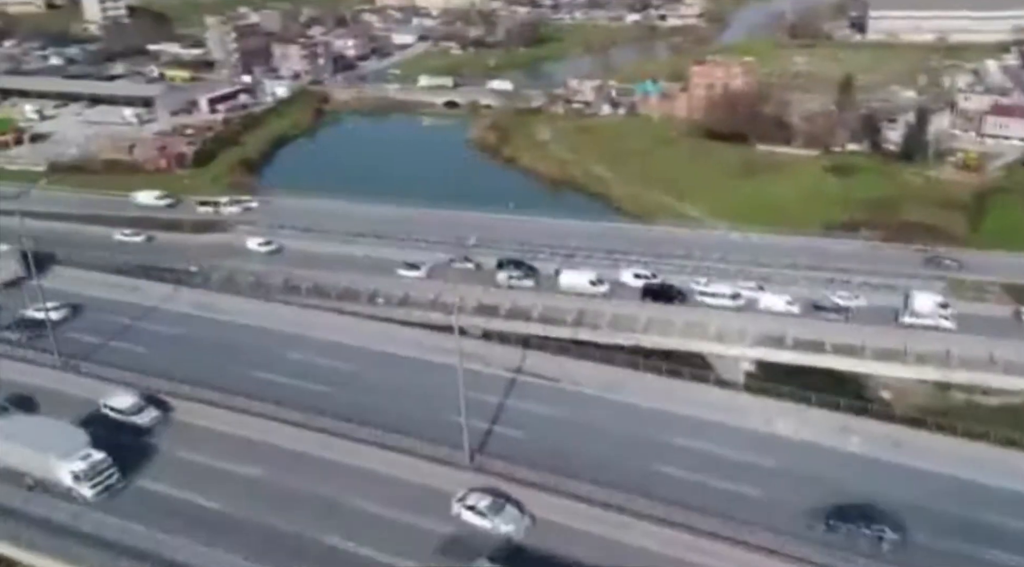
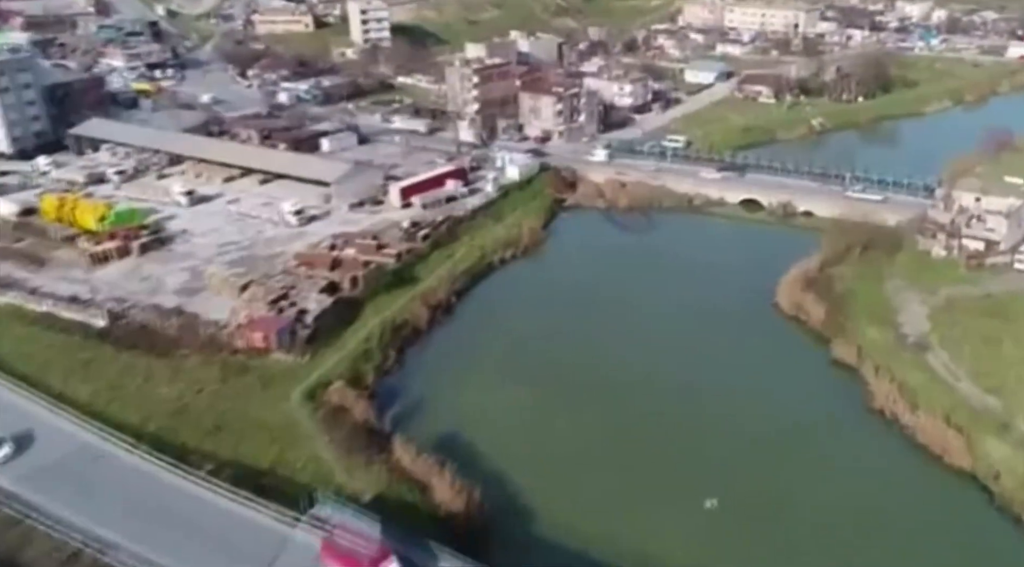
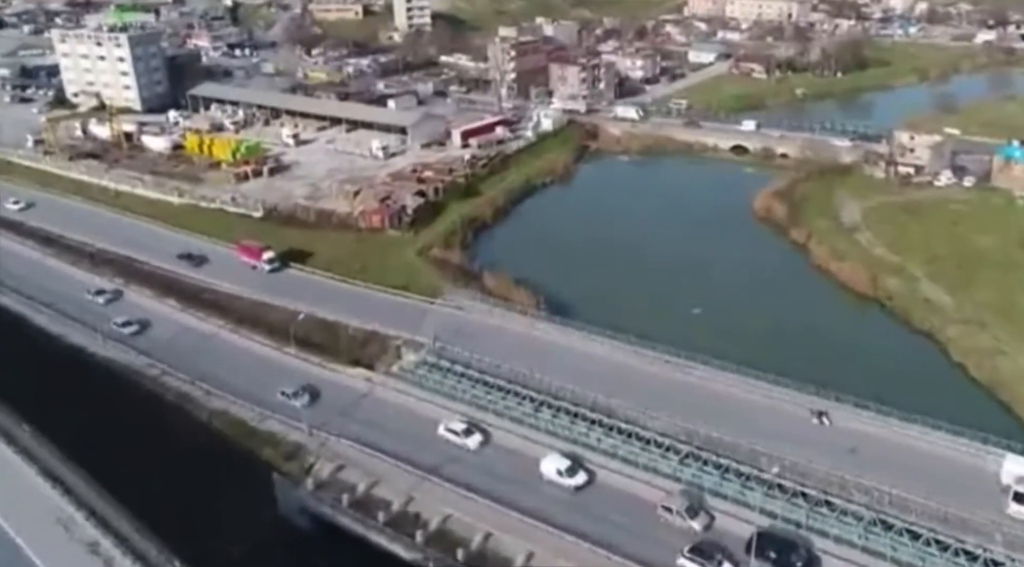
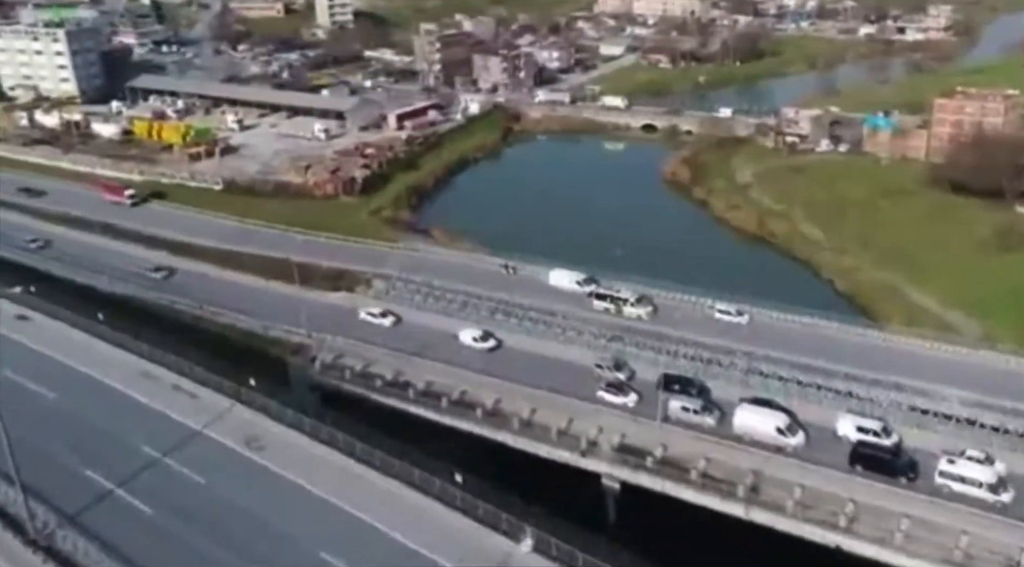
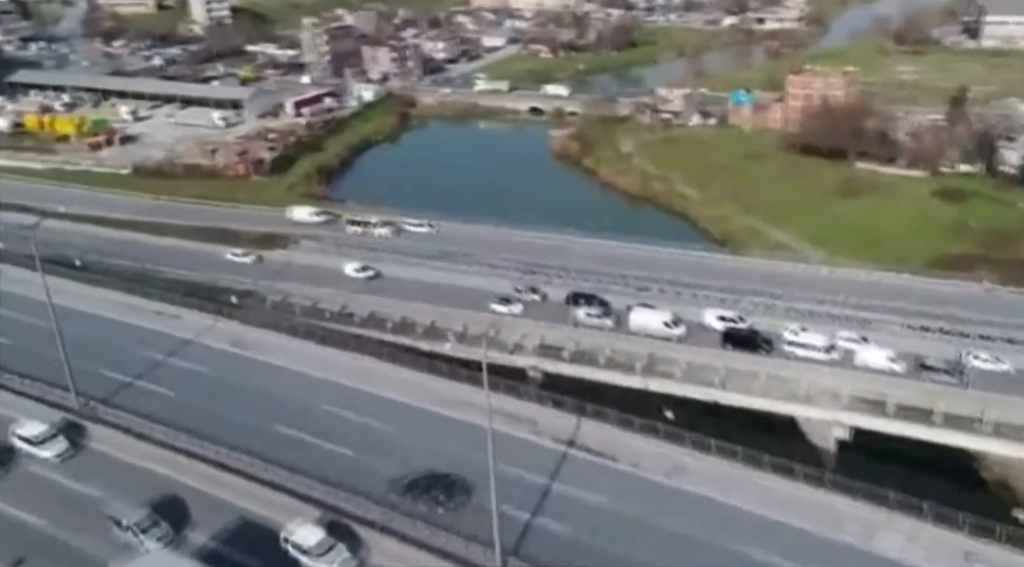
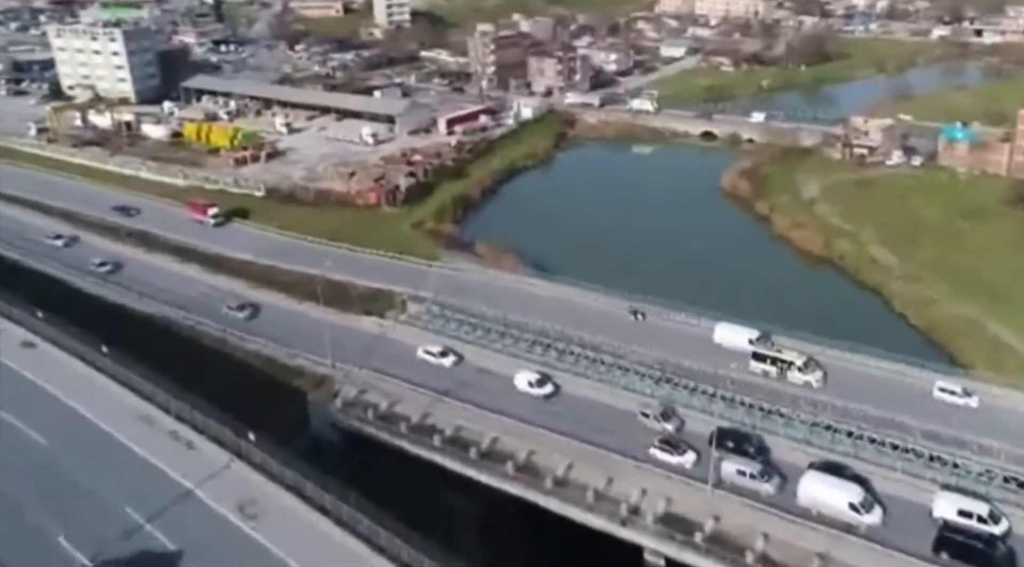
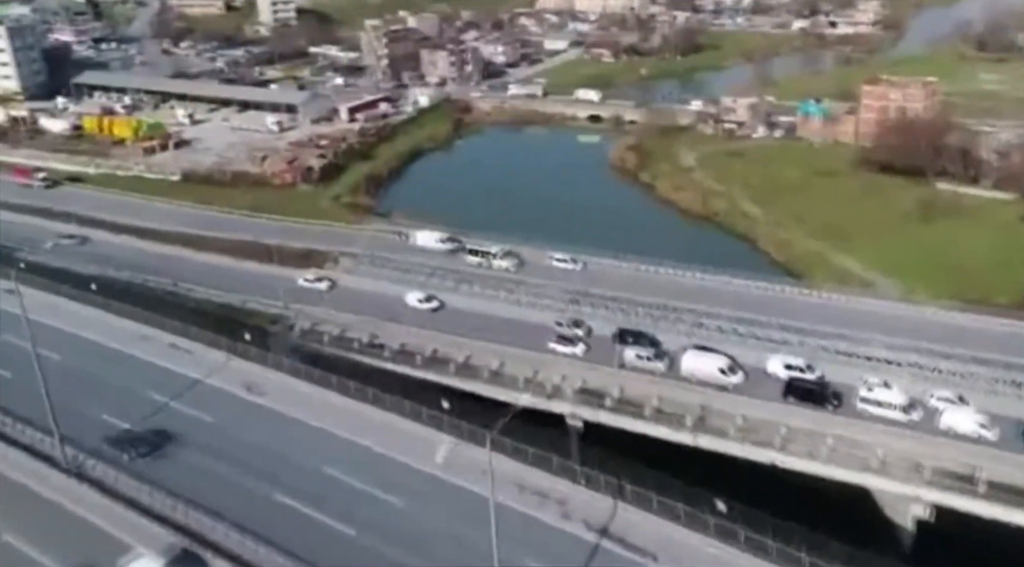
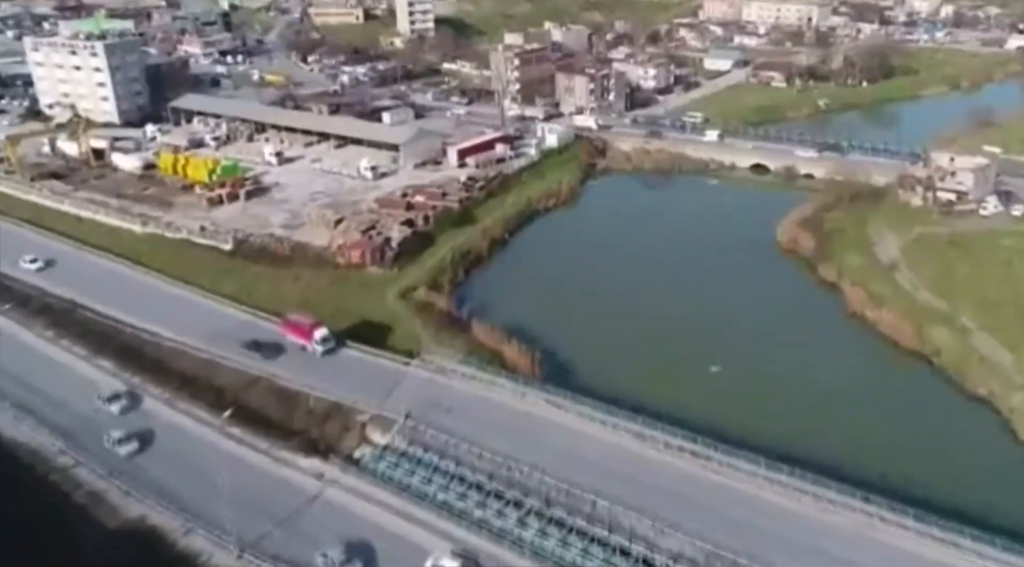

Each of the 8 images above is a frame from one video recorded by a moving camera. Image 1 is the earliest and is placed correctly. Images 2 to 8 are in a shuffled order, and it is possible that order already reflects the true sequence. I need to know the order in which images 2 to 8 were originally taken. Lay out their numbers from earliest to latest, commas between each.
5, 7, 4, 6, 3, 8, 2
